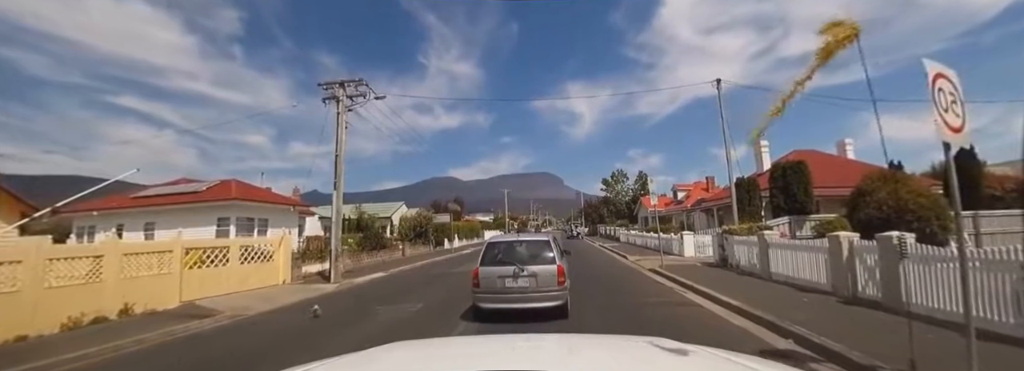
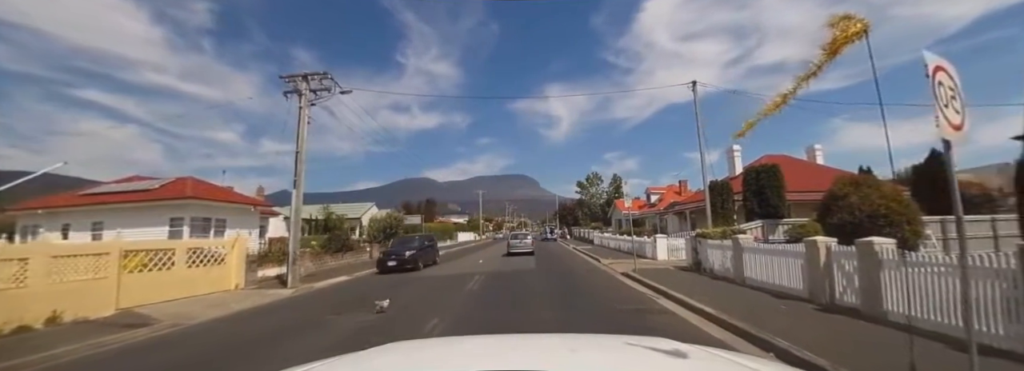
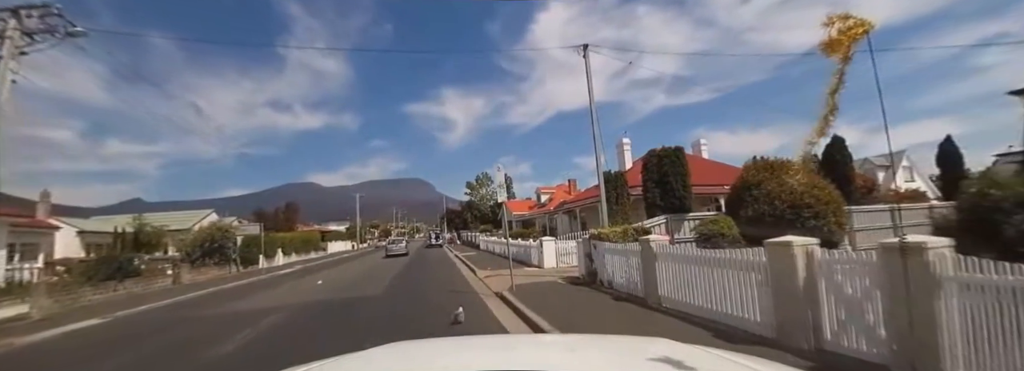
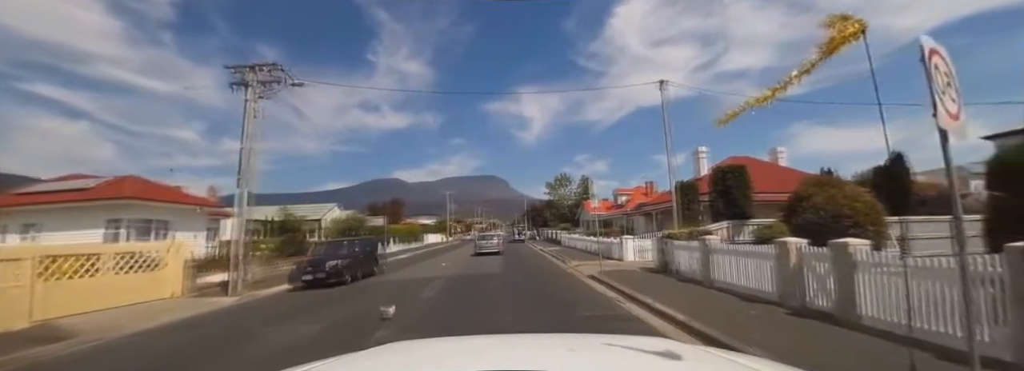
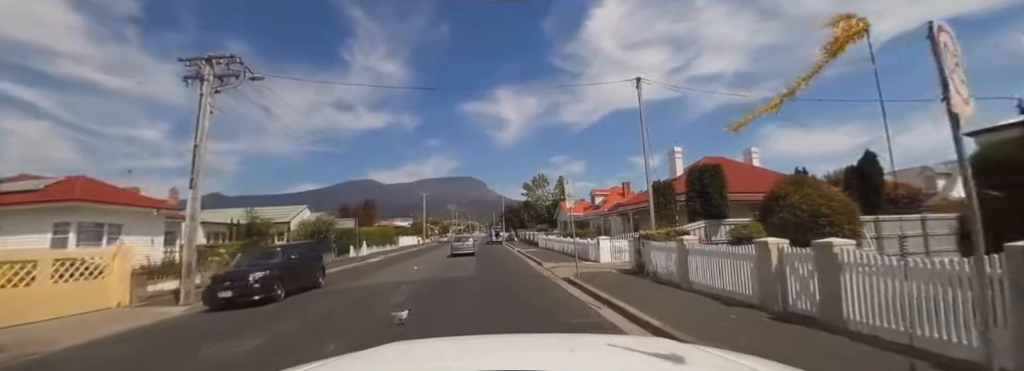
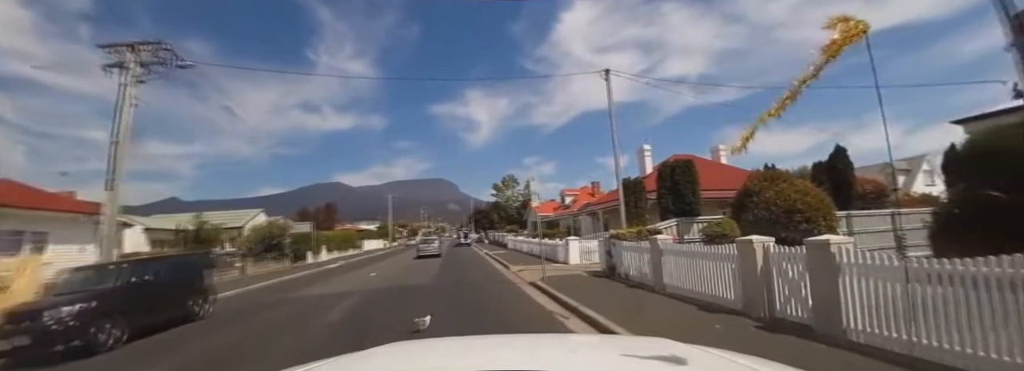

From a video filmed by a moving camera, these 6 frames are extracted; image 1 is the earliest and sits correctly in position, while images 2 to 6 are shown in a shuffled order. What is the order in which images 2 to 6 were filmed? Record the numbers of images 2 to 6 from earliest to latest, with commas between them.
2, 4, 5, 6, 3
